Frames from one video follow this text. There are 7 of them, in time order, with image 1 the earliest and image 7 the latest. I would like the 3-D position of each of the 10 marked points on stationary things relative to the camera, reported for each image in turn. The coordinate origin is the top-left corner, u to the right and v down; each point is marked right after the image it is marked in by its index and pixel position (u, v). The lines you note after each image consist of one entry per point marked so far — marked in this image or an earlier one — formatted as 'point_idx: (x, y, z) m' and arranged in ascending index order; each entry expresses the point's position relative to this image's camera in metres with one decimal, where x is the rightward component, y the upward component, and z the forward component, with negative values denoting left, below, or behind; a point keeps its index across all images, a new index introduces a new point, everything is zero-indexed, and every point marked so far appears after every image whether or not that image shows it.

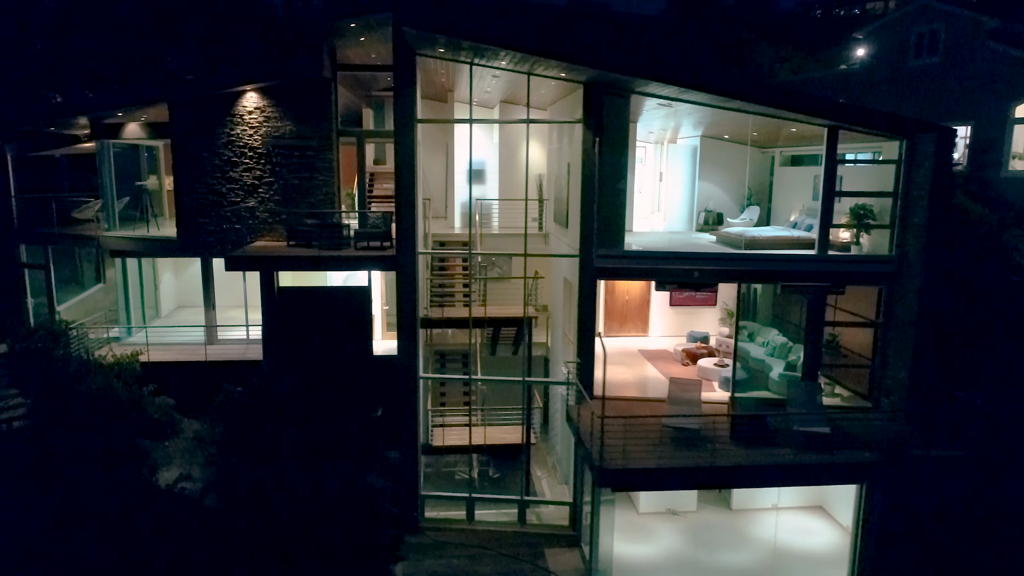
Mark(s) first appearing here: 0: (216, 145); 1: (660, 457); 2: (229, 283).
0: (-5.3, +2.5, +12.8) m
1: (+2.0, -2.2, +9.3) m
2: (-6.0, +0.1, +15.2) m
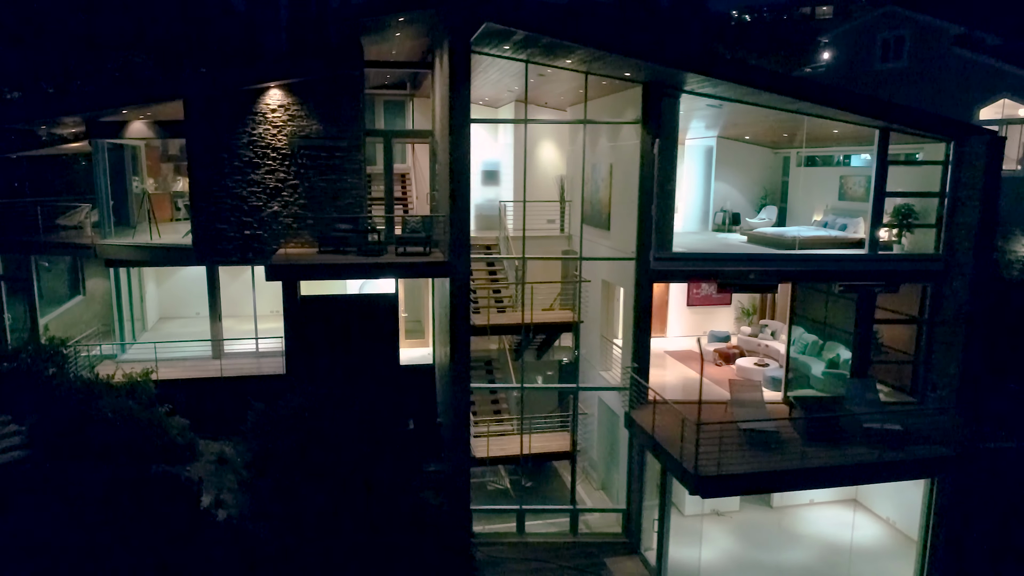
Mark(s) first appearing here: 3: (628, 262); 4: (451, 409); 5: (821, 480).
0: (-4.6, +2.4, +11.9) m
1: (+3.1, -2.2, +9.2) m
2: (-5.5, -0.1, +14.3) m
3: (+1.9, +0.4, +11.6) m
4: (-1.0, -2.0, +11.8) m
5: (+4.0, -2.5, +9.2) m
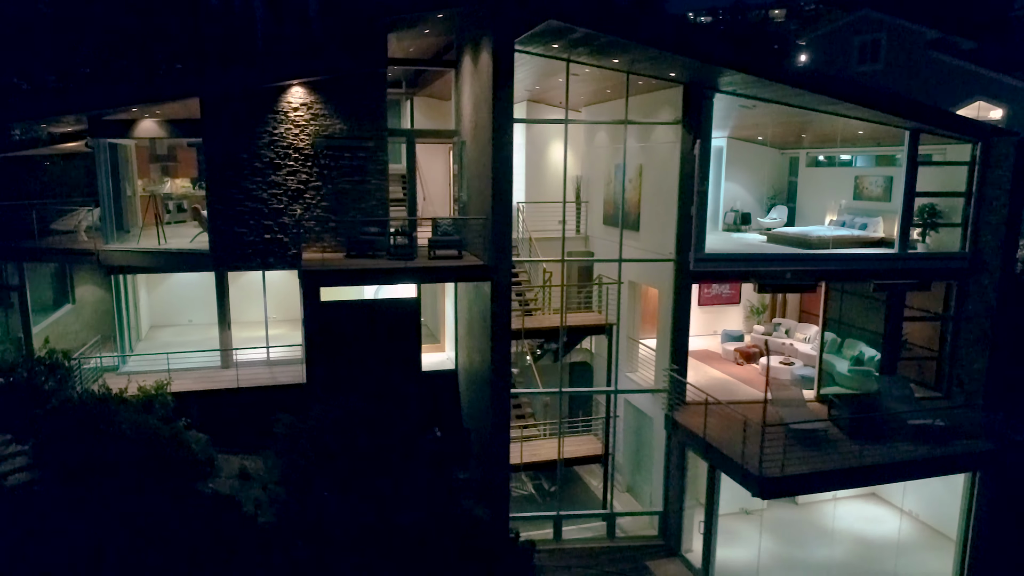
0: (-4.0, +2.3, +11.4) m
1: (+3.9, -2.3, +9.3) m
2: (-5.1, -0.2, +13.7) m
3: (+2.4, +0.4, +11.6) m
4: (-0.4, -2.1, +11.6) m
5: (+4.8, -2.4, +9.3) m
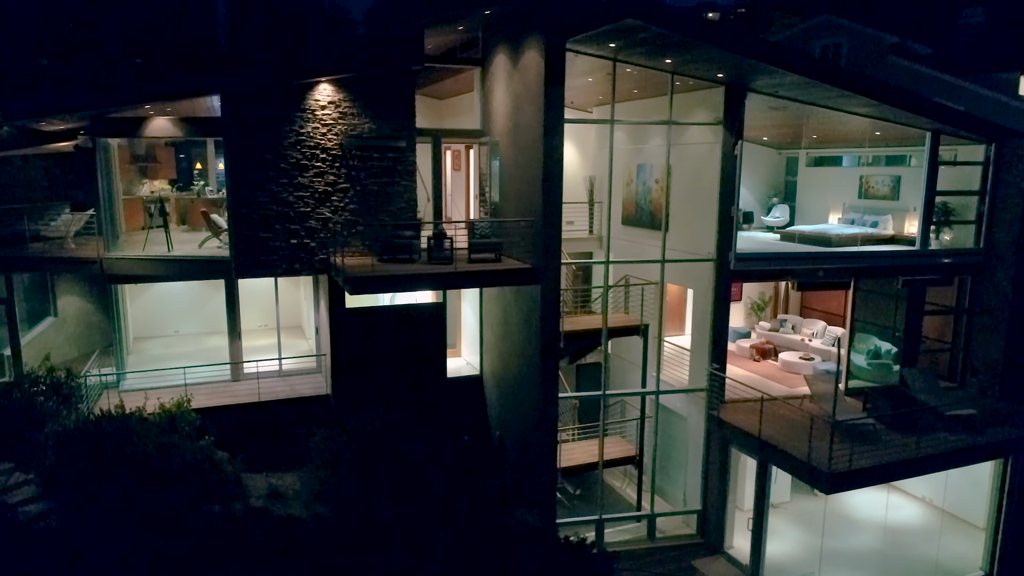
0: (-3.4, +2.1, +10.8) m
1: (+4.7, -2.2, +9.5) m
2: (-4.7, -0.3, +13.0) m
3: (+3.0, +0.4, +11.6) m
4: (+0.2, -2.1, +11.3) m
5: (+5.6, -2.4, +9.6) m
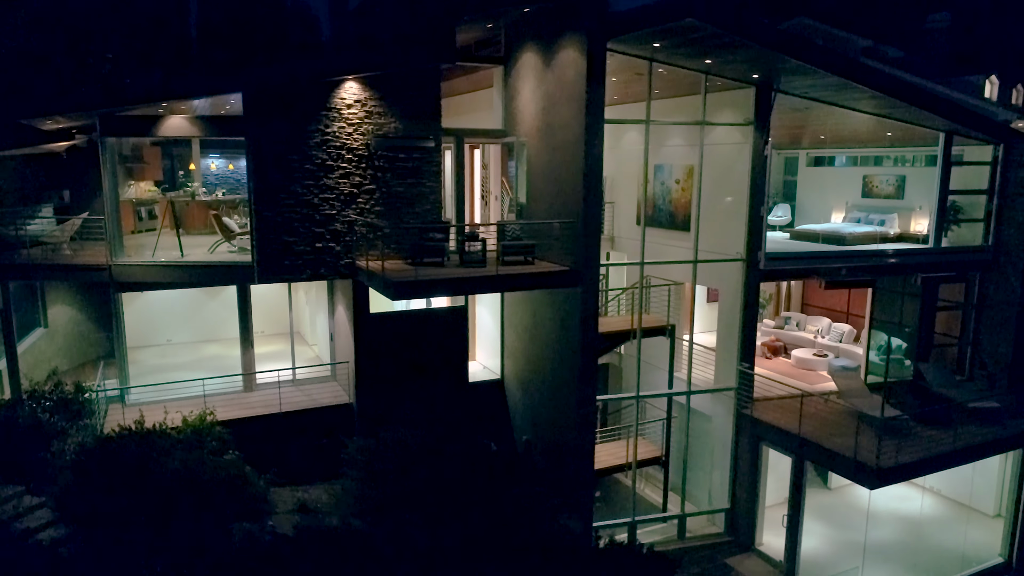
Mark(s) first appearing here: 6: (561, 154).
0: (-2.9, +2.1, +10.4) m
1: (+5.3, -2.2, +9.7) m
2: (-4.3, -0.4, +12.5) m
3: (+3.5, +0.4, +11.7) m
4: (+0.7, -2.2, +11.2) m
5: (+6.2, -2.4, +9.9) m
6: (+0.7, +2.0, +10.5) m
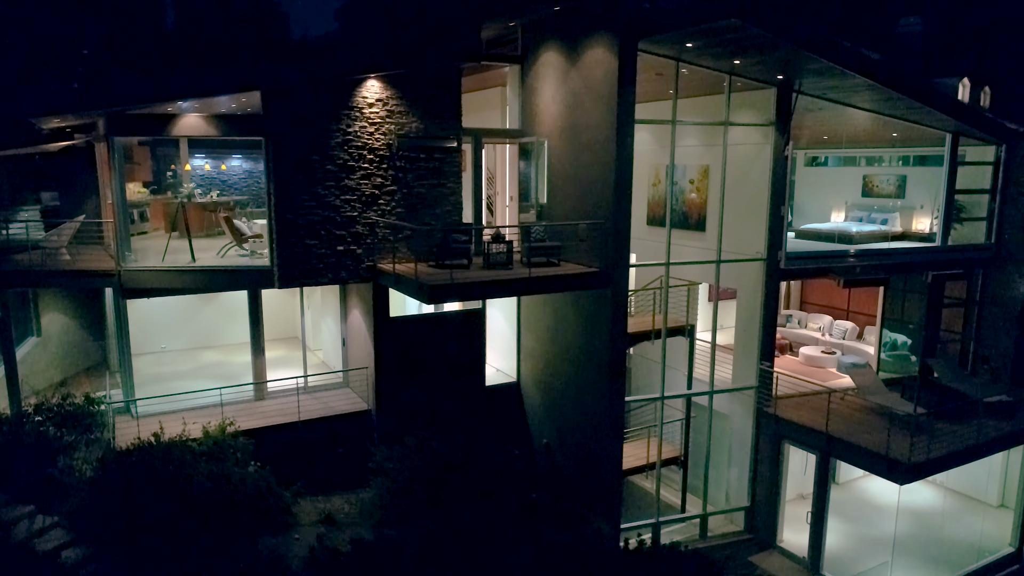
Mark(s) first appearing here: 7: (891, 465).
0: (-2.5, +2.0, +10.1) m
1: (+5.8, -2.2, +9.8) m
2: (-4.0, -0.5, +12.1) m
3: (+3.8, +0.4, +11.7) m
4: (+1.1, -2.2, +11.1) m
5: (+6.7, -2.3, +10.1) m
6: (+1.1, +1.9, +10.4) m
7: (+5.0, -2.4, +9.5) m
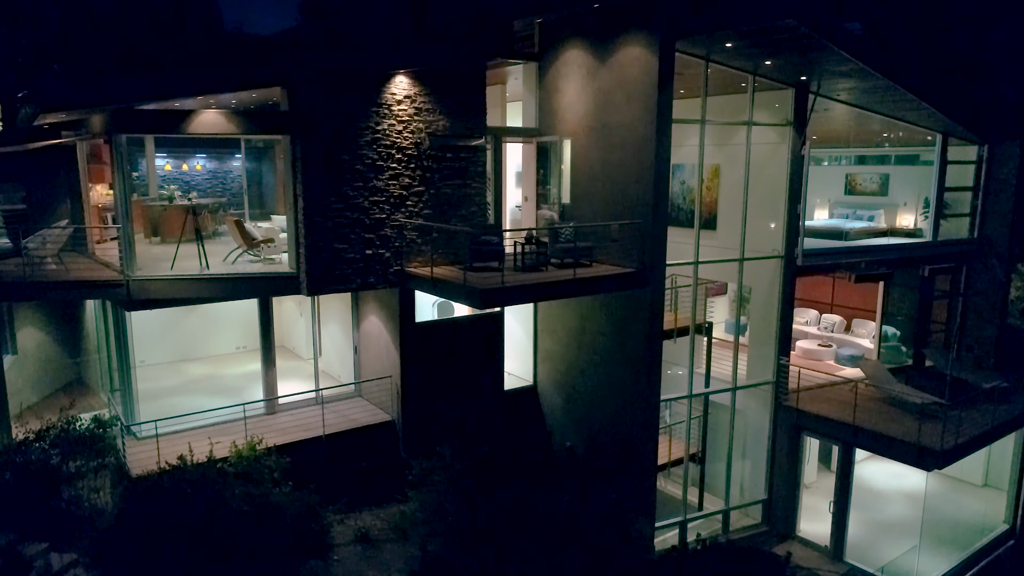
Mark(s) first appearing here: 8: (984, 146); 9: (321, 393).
0: (-2.0, +1.9, +9.6) m
1: (+6.4, -2.1, +10.3) m
2: (-3.7, -0.6, +11.4) m
3: (+4.1, +0.4, +11.9) m
4: (+1.6, -2.2, +11.0) m
5: (+7.2, -2.2, +10.7) m
6: (+1.5, +1.9, +10.3) m
7: (+5.6, -2.3, +9.9) m
8: (+8.7, +2.6, +13.3) m
9: (-3.1, -1.7, +11.5) m
